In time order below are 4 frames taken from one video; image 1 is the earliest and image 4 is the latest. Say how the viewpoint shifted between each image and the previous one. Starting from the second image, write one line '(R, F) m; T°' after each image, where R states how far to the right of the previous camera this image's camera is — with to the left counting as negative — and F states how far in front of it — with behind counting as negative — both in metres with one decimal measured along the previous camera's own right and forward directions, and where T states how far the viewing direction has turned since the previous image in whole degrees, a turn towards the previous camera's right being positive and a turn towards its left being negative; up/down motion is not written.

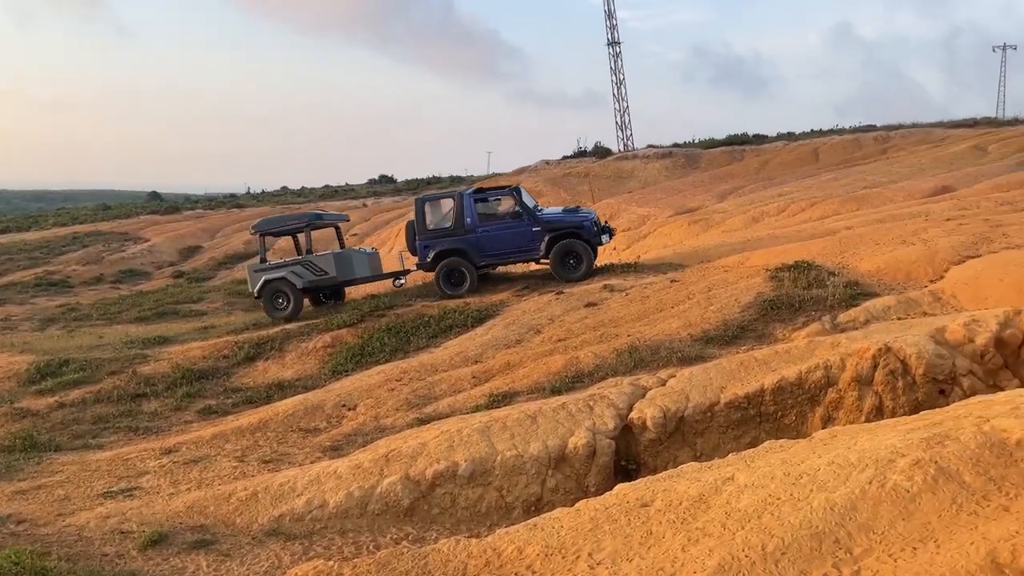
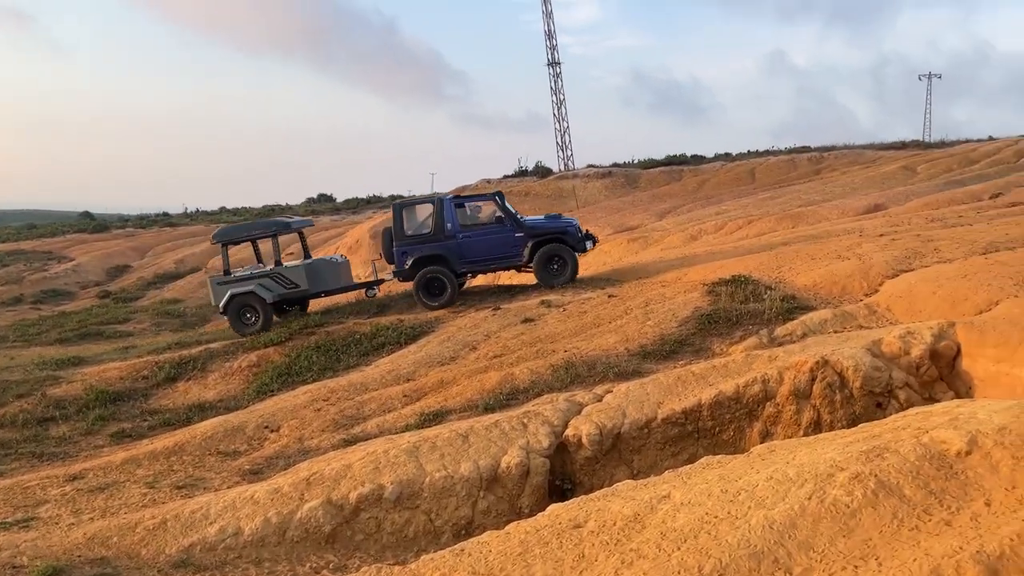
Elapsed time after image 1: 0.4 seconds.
(+0.1, +0.3) m; +4°
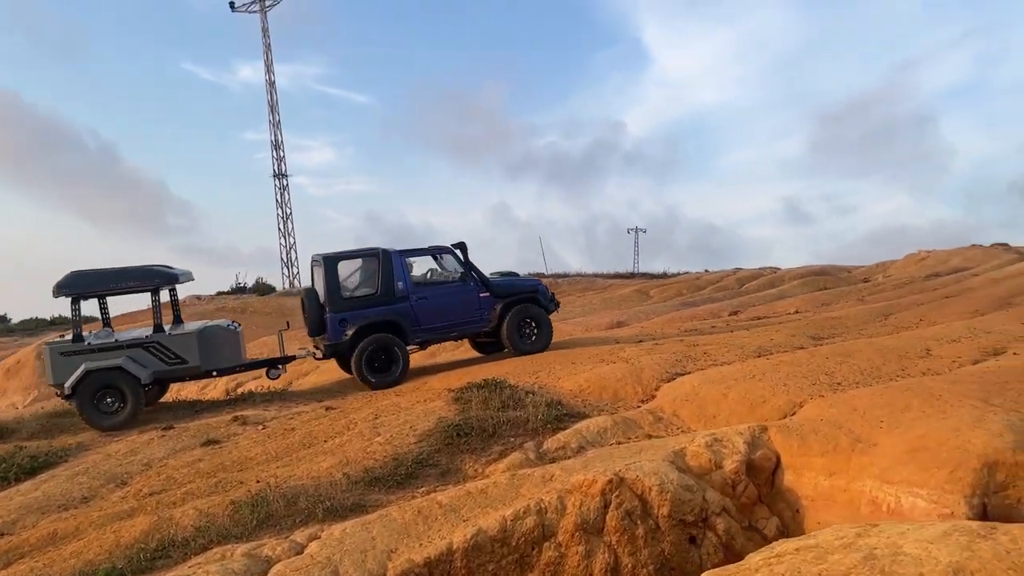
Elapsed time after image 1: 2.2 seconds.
(+0.4, +2.6) m; +18°
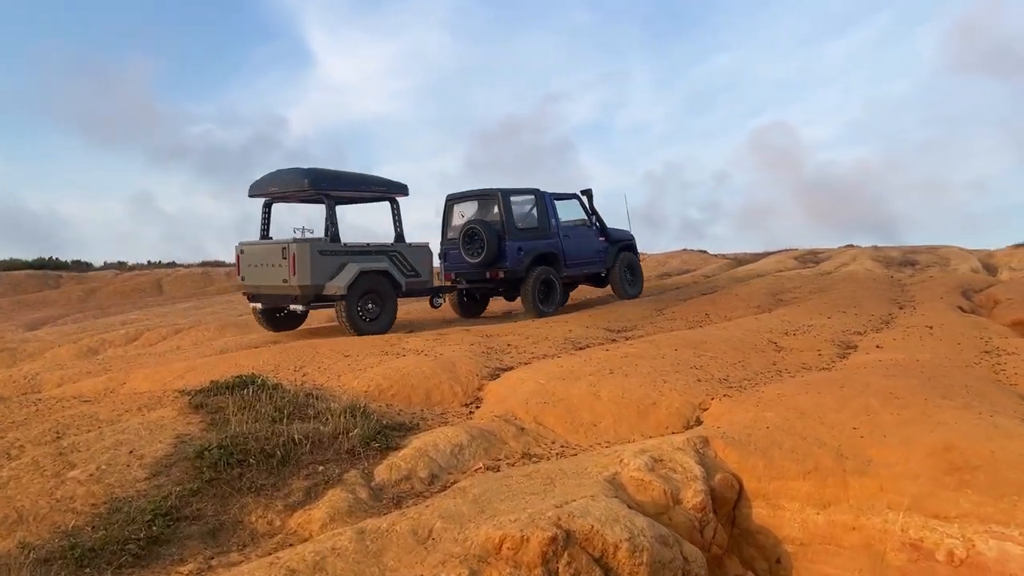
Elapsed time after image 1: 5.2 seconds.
(-0.8, +2.6) m; +22°
